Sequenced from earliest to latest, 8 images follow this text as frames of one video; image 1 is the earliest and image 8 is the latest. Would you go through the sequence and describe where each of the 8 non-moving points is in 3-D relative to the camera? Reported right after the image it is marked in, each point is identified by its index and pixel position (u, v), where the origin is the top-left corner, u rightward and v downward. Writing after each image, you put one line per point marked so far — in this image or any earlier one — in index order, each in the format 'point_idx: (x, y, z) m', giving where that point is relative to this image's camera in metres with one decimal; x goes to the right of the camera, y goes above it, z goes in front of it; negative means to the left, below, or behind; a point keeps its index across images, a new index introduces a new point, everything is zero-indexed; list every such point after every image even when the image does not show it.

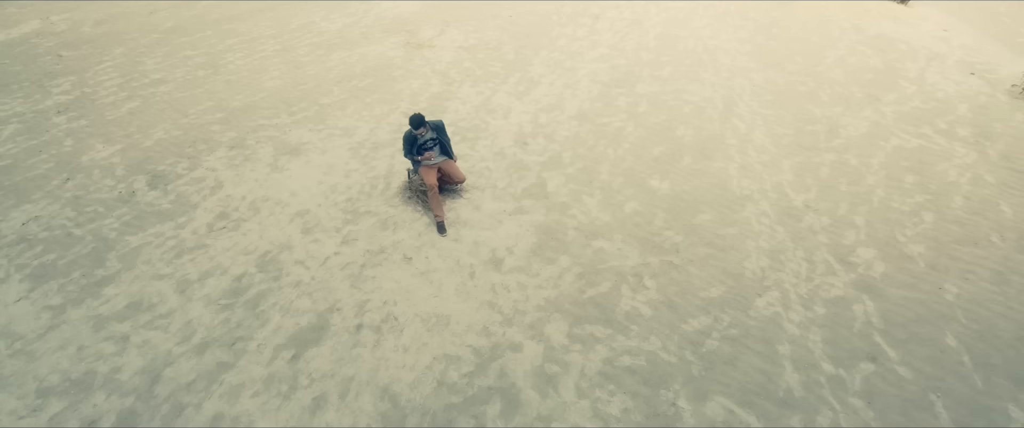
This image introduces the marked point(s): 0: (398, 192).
0: (-1.5, +0.3, +6.8) m
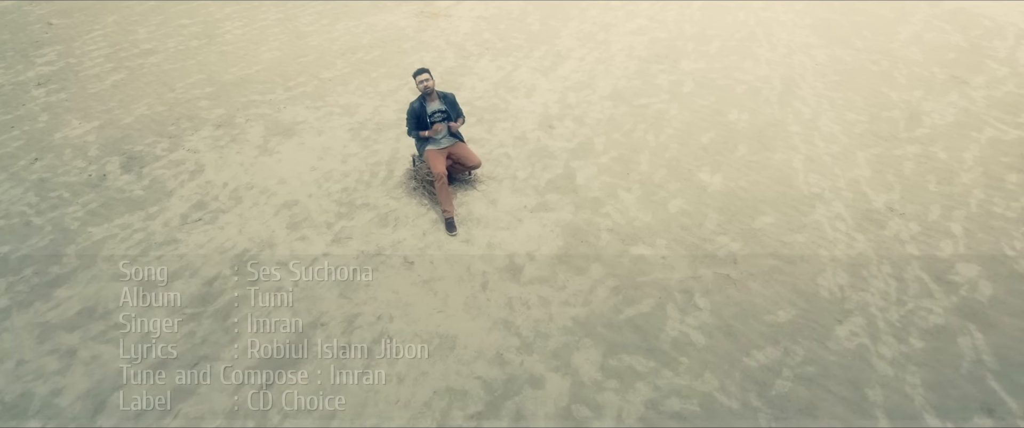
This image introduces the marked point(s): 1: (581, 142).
0: (-1.2, +0.3, +5.9) m
1: (+0.8, +0.9, +6.3) m
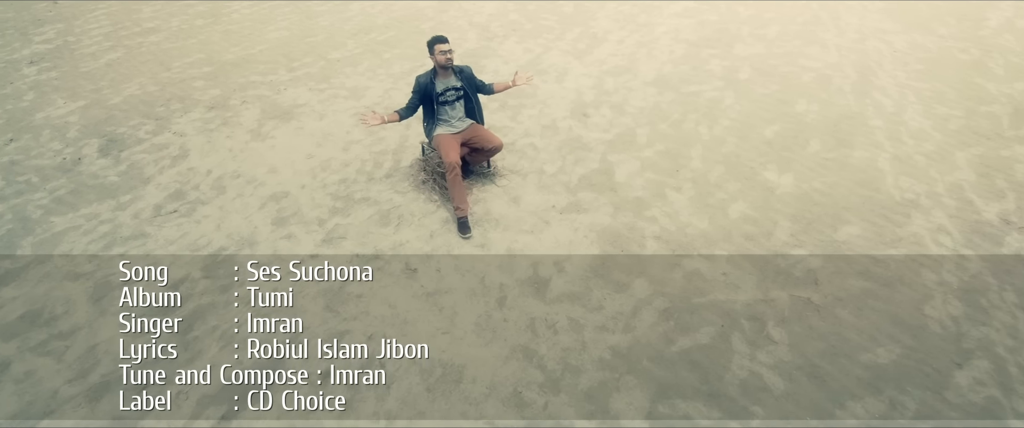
0: (-1.0, +0.4, +5.0) m
1: (+1.1, +0.8, +5.4) m
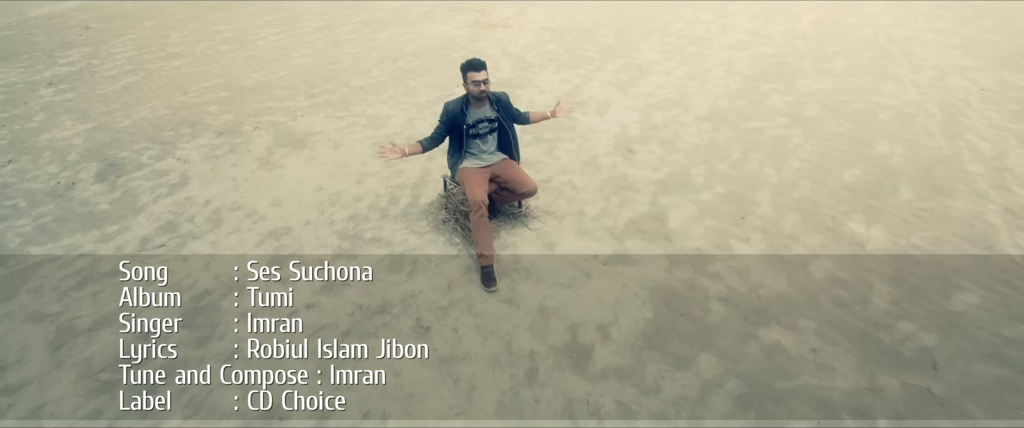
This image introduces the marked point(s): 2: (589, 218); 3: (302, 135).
0: (-0.7, 0.0, +4.4) m
1: (+1.4, +0.4, +4.7) m
2: (+0.6, 0.0, +4.2) m
3: (-2.2, +0.8, +5.6) m
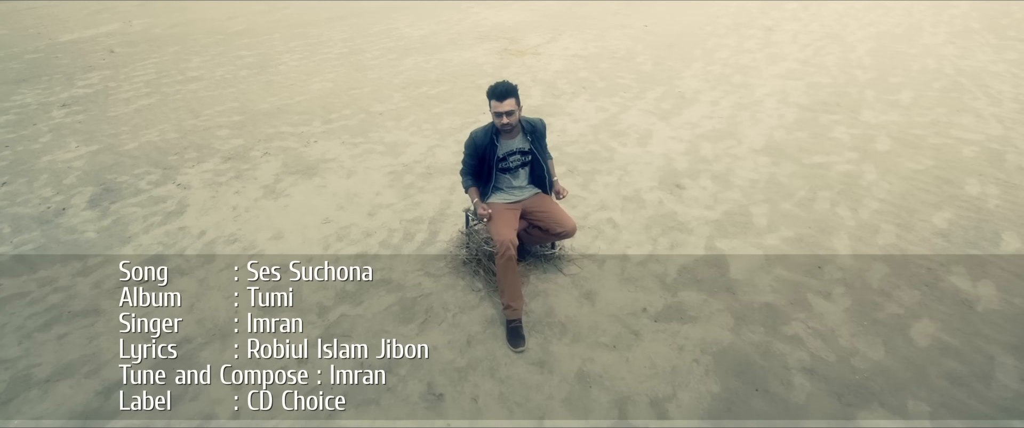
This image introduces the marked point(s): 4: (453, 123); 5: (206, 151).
0: (-0.5, -0.3, +3.8) m
1: (+1.6, 0.0, +4.0) m
2: (+0.8, -0.3, +3.6) m
3: (-1.9, +0.5, +5.1) m
4: (-0.6, +1.0, +5.8) m
5: (-3.1, +0.6, +5.5) m
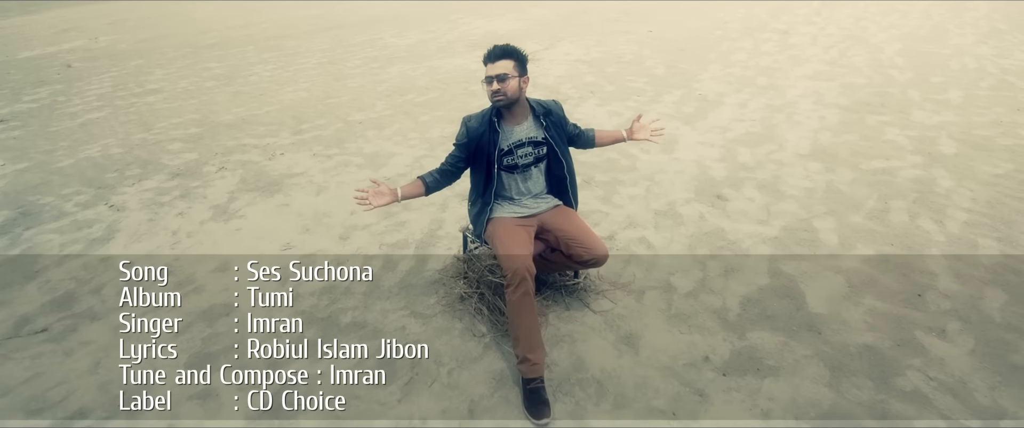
0: (-0.4, -0.4, +3.0) m
1: (+1.7, -0.1, +3.3) m
2: (+0.9, -0.4, +2.7) m
3: (-1.9, +0.3, +4.3) m
4: (-0.6, +0.8, +5.1) m
5: (-3.1, +0.4, +4.6) m
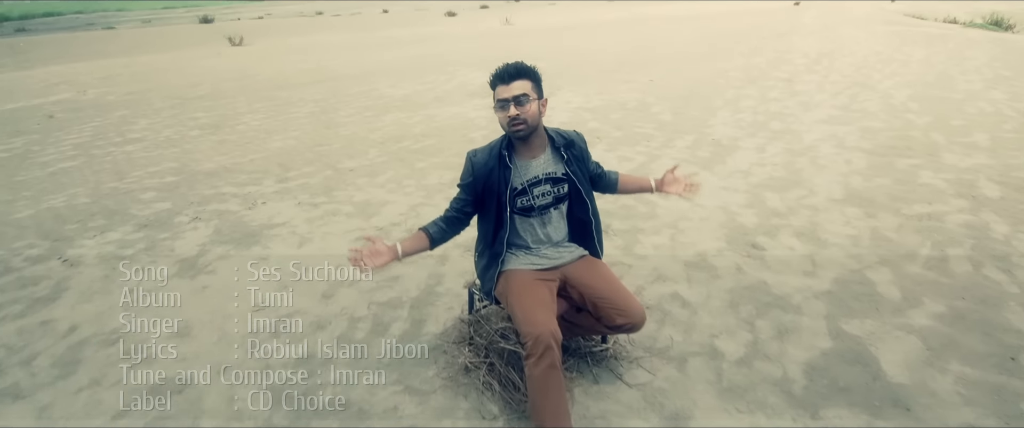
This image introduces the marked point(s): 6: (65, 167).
0: (-0.3, -0.6, +2.5) m
1: (+1.8, -0.3, +2.8) m
2: (+0.9, -0.6, +2.3) m
3: (-1.8, -0.1, +3.9) m
4: (-0.6, +0.3, +4.7) m
5: (-3.1, 0.0, +4.2) m
6: (-4.8, +0.5, +5.7) m
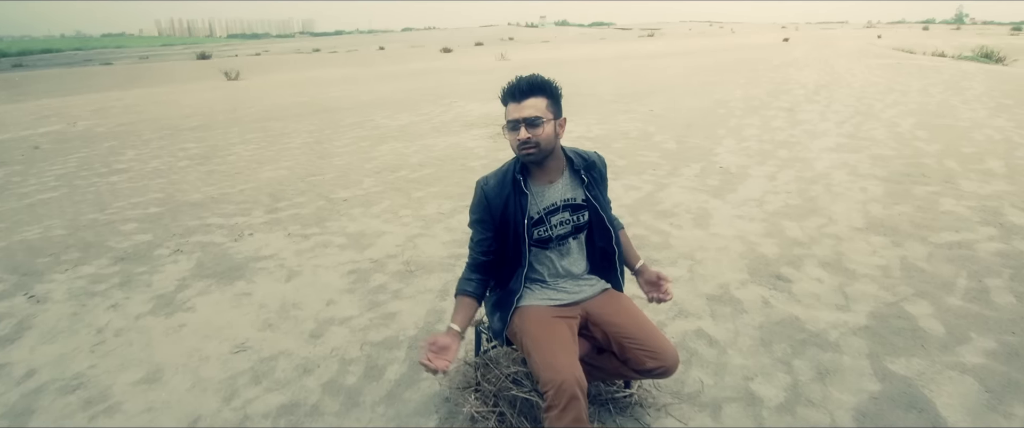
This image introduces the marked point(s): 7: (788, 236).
0: (-0.3, -0.8, +2.2) m
1: (+1.8, -0.5, +2.6) m
2: (+1.0, -0.7, +2.0) m
3: (-1.8, -0.3, +3.6) m
4: (-0.6, +0.1, +4.5) m
5: (-3.1, -0.3, +3.9) m
6: (-4.8, +0.2, +5.5) m
7: (+1.8, -0.1, +3.5) m
